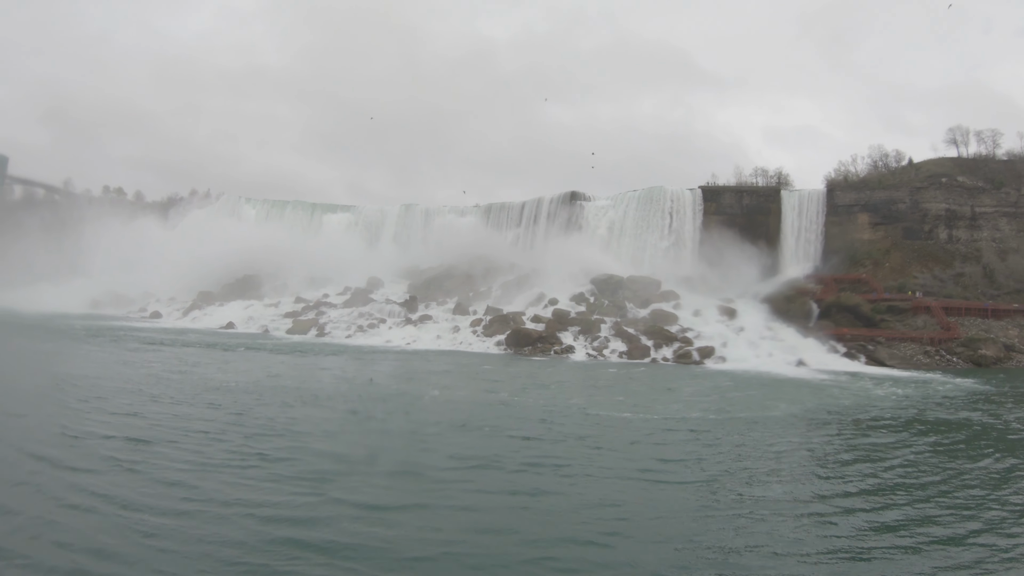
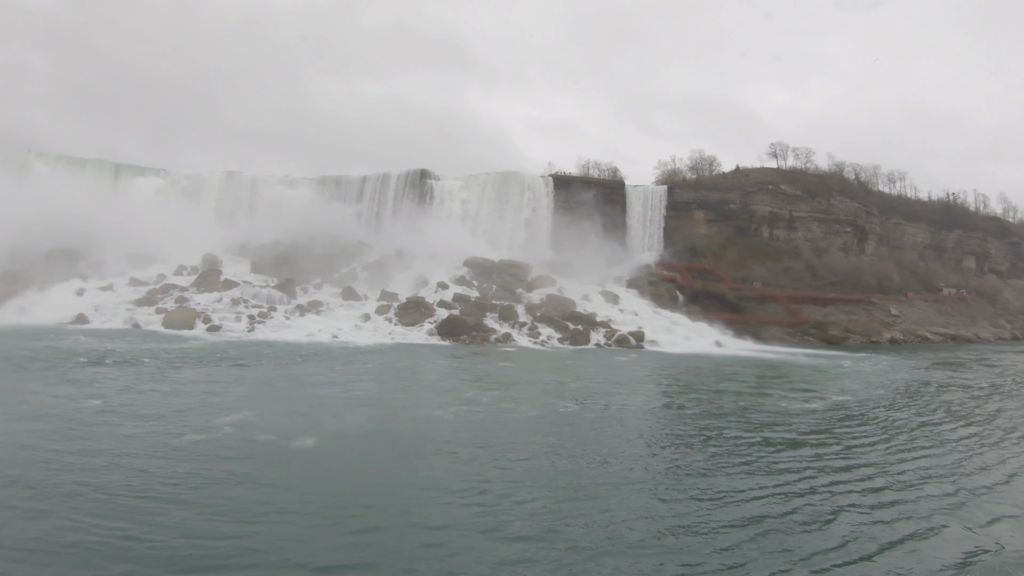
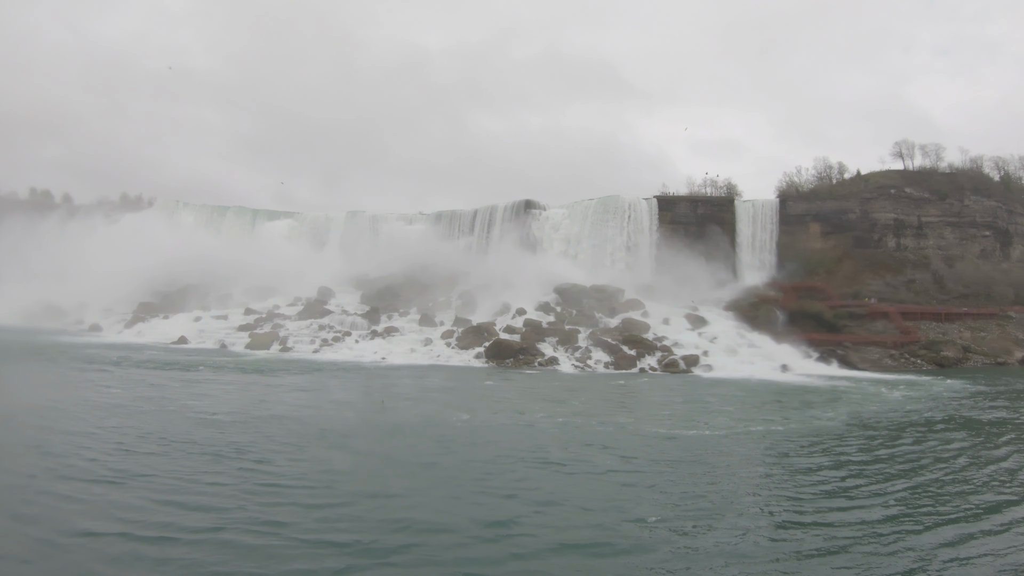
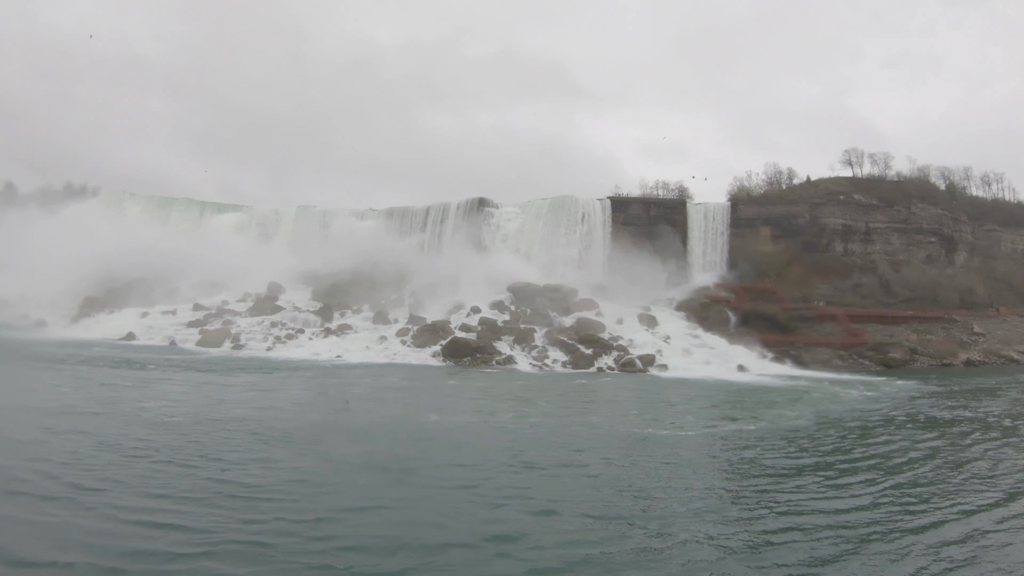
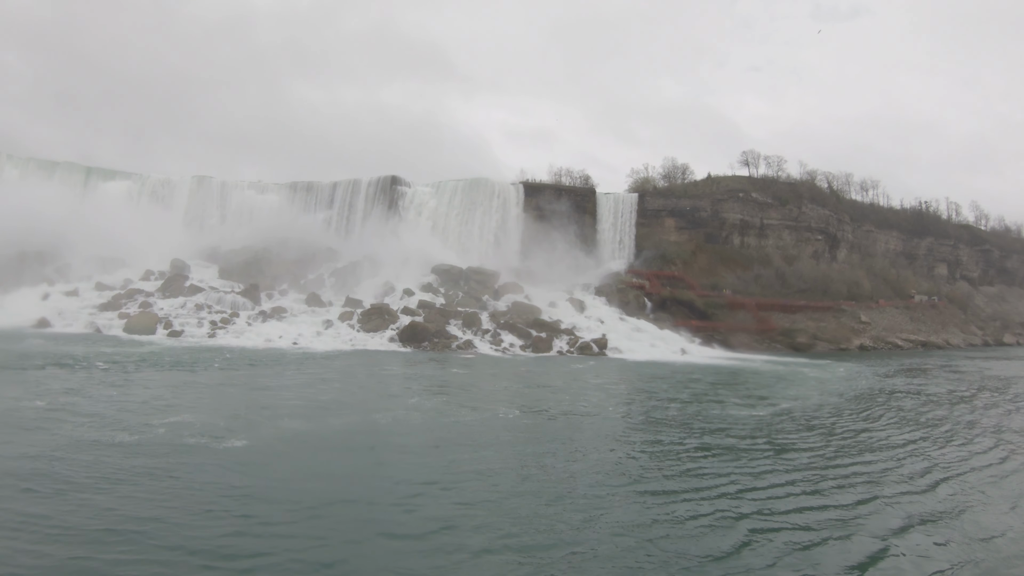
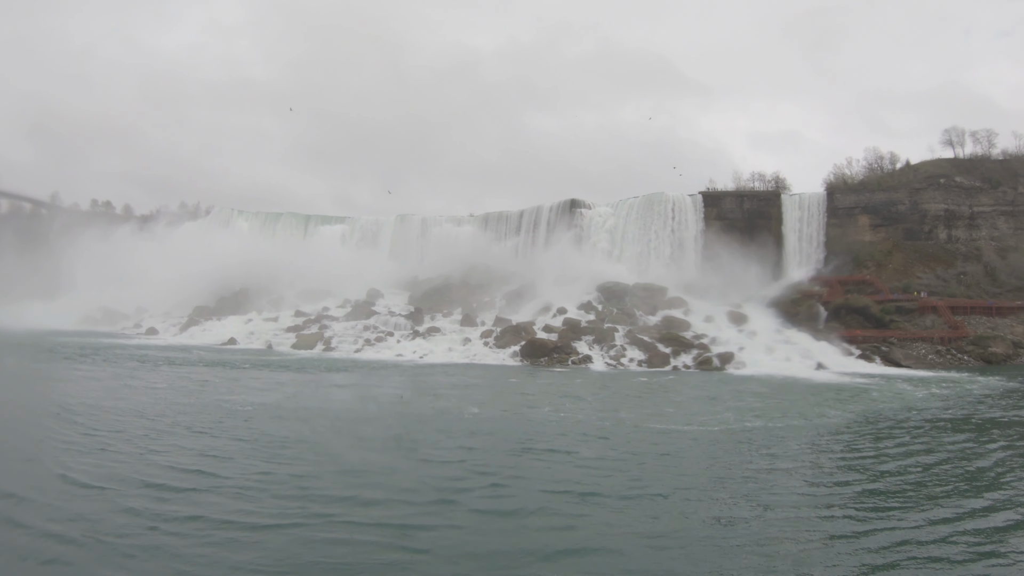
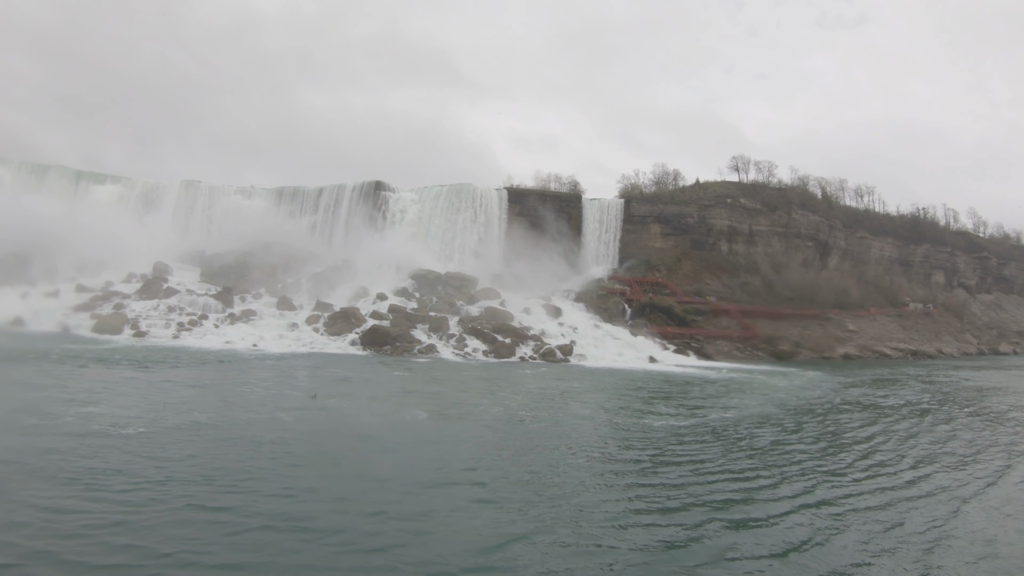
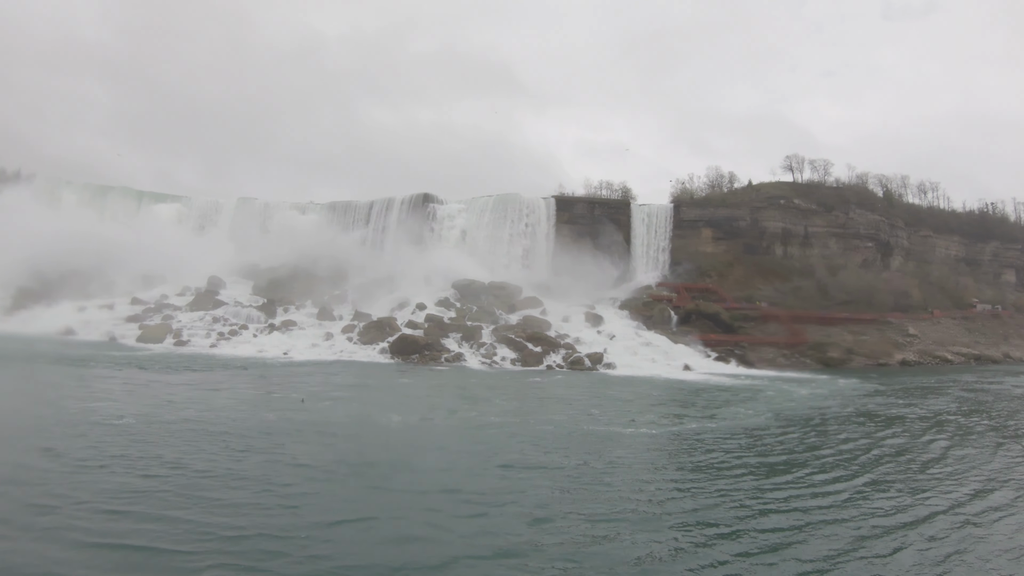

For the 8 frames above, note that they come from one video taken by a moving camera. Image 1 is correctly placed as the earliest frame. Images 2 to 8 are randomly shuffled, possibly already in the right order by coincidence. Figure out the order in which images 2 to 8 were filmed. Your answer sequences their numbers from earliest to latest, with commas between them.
6, 3, 4, 8, 7, 5, 2
